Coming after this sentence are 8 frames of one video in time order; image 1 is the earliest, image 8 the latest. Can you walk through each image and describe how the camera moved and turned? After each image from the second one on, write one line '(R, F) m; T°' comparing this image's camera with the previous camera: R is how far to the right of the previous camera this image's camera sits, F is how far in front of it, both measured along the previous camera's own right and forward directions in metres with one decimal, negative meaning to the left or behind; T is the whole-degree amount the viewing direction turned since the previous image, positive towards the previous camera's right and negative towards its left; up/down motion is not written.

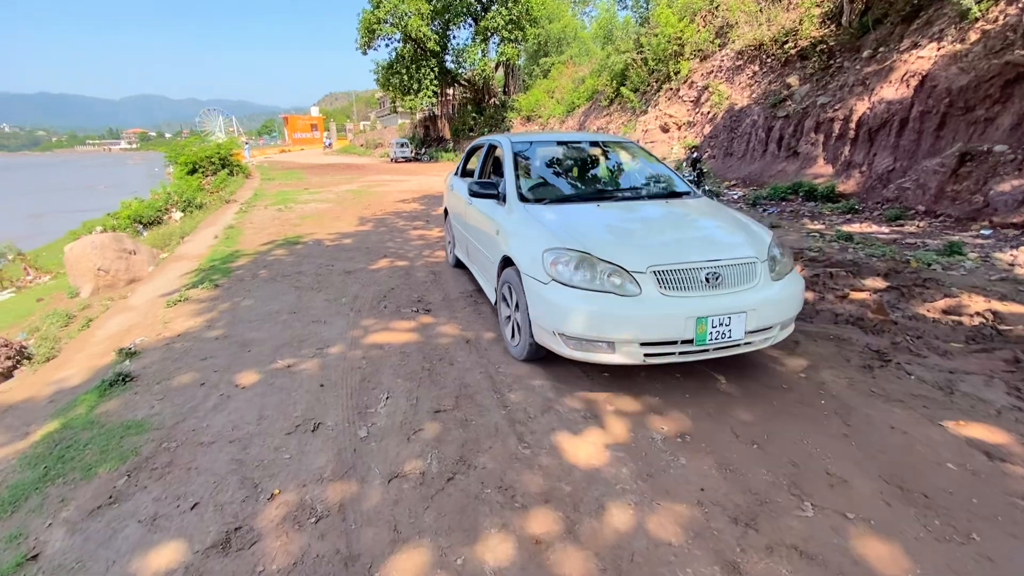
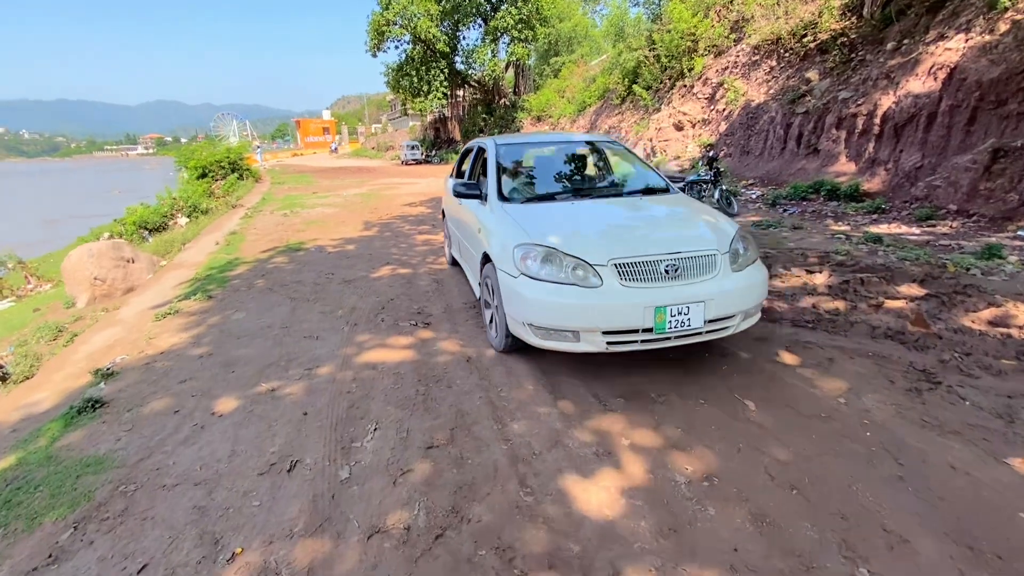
(+0.1, +0.3) m; -1°
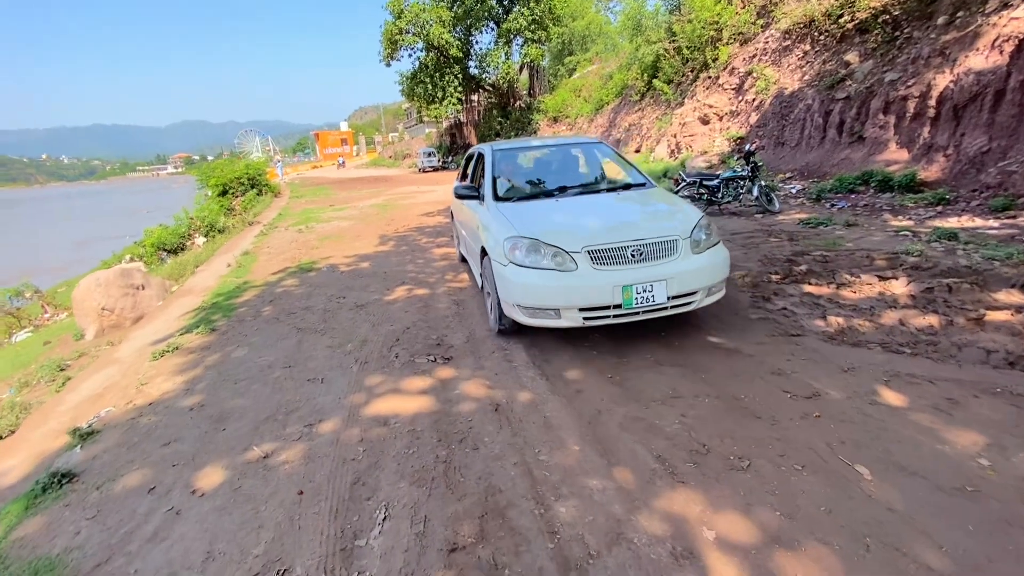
(-0.1, +0.6) m; -3°
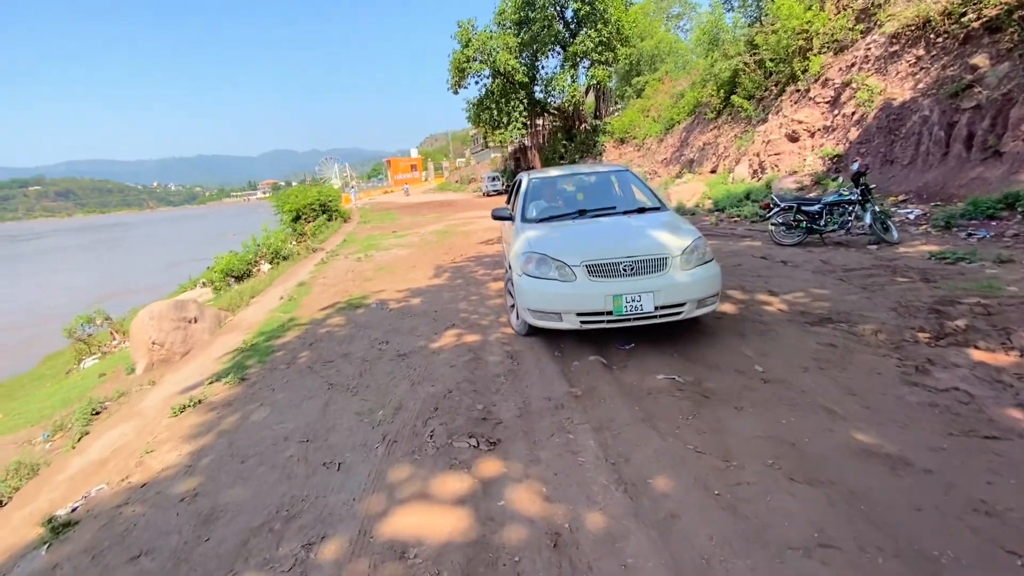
(0.0, +0.9) m; -7°
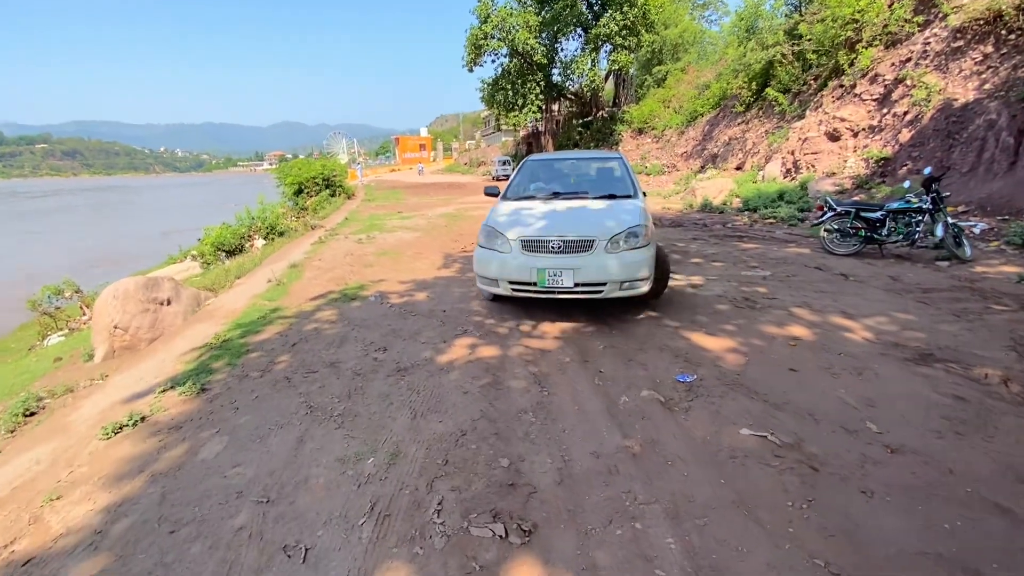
(-0.3, +1.0) m; 0°
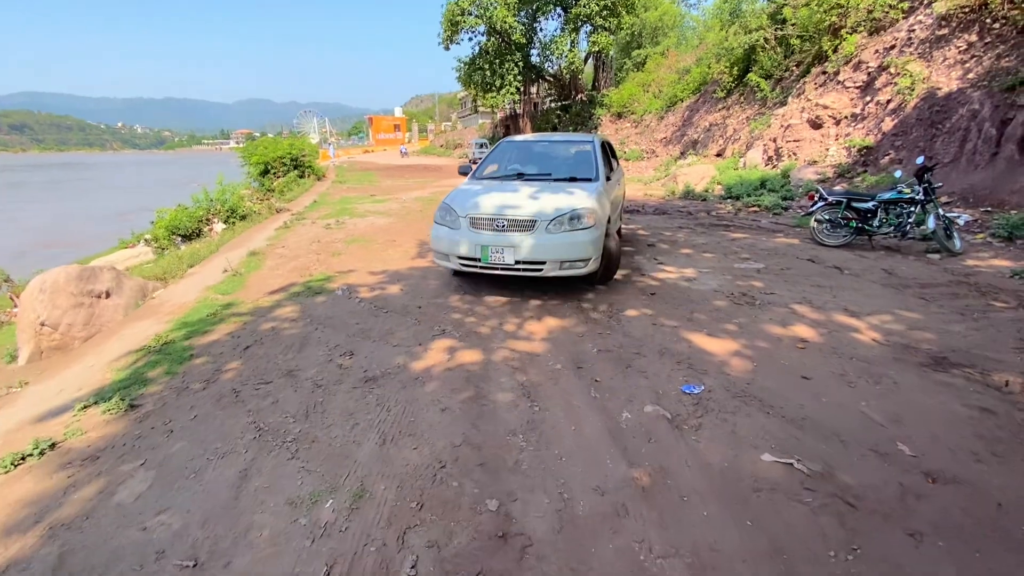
(-0.1, +0.5) m; +3°
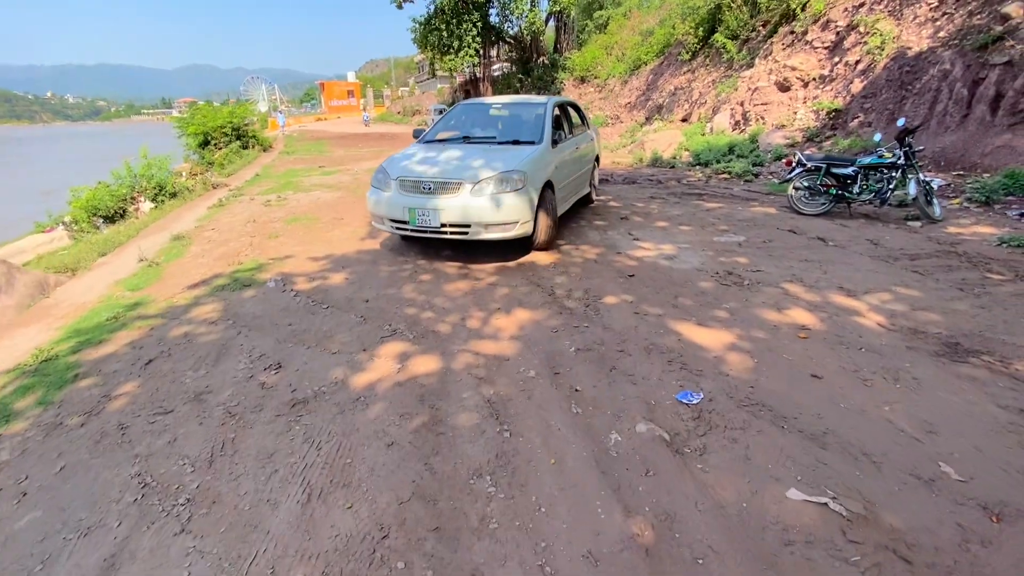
(0.0, +0.6) m; +4°
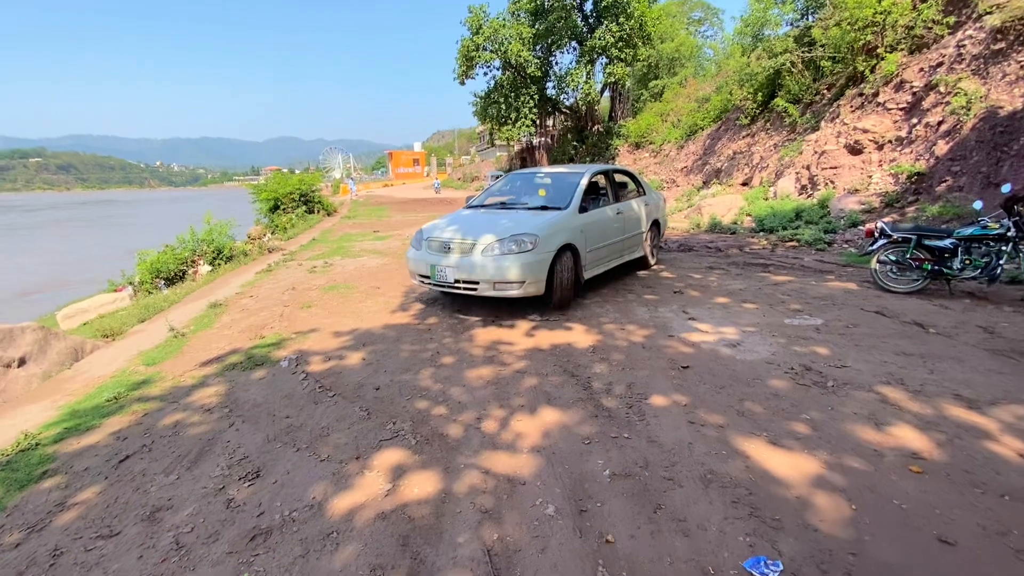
(+0.2, +0.5) m; -6°
